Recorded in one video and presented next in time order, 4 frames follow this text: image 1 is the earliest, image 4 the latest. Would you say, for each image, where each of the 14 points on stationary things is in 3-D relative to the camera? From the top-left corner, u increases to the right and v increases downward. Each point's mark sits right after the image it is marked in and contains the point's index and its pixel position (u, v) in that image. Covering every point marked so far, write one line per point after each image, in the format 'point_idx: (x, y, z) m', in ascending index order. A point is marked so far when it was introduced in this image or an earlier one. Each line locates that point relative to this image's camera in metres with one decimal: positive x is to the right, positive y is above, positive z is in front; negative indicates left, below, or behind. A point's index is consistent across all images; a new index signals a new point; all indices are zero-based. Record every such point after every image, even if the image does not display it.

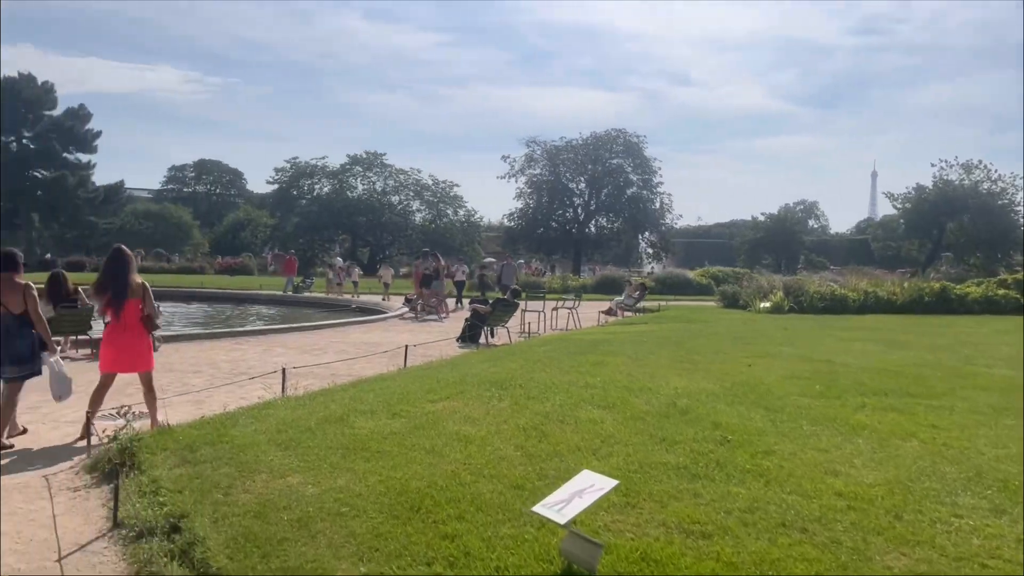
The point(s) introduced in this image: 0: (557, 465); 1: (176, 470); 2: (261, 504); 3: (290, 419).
0: (+0.3, -1.1, +5.5) m
1: (-2.3, -1.2, +5.7) m
2: (-1.4, -1.2, +4.9) m
3: (-1.9, -1.1, +7.3) m
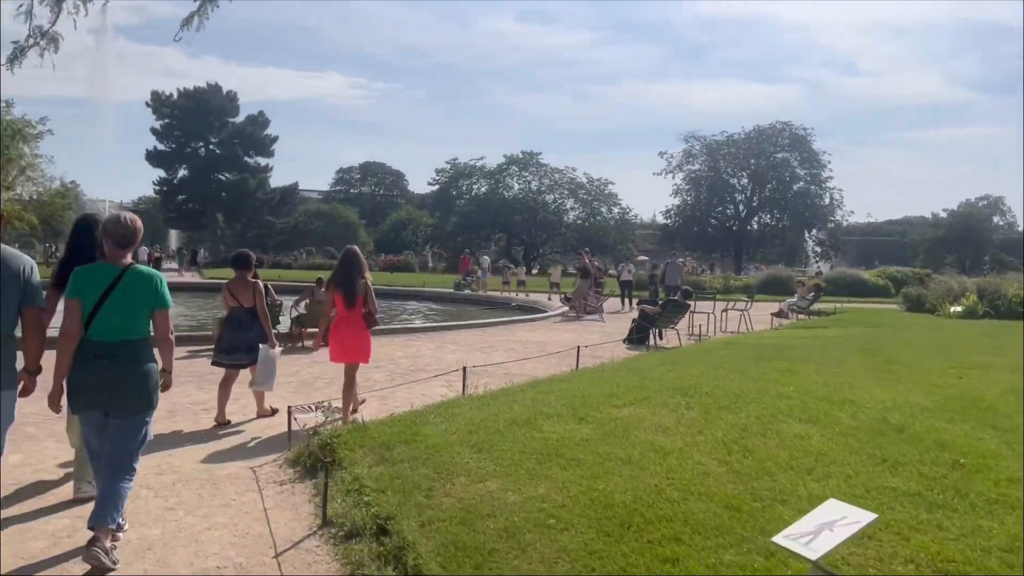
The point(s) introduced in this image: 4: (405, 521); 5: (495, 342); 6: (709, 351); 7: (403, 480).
0: (+1.5, -1.2, +5.1) m
1: (-0.9, -1.2, +5.8) m
2: (-0.3, -1.2, +4.8) m
3: (-0.3, -1.1, +7.2) m
4: (-0.6, -1.3, +4.6) m
5: (-0.3, -1.0, +15.1) m
6: (+2.9, -0.9, +12.5) m
7: (-0.7, -1.2, +5.4) m
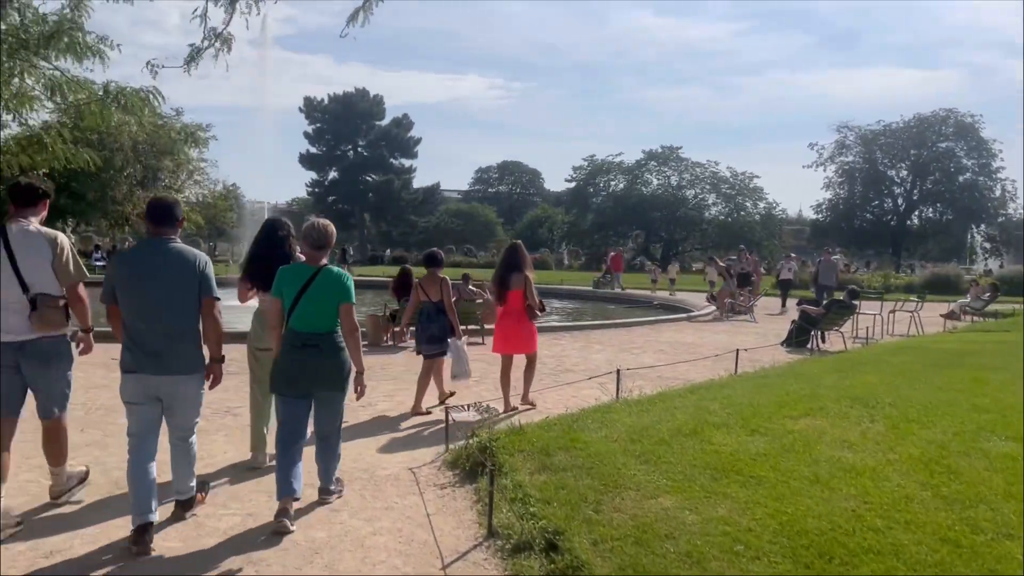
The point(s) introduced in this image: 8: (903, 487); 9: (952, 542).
0: (+2.5, -1.2, +4.5) m
1: (+0.2, -1.2, +5.5) m
2: (+0.7, -1.3, +4.5) m
3: (+1.0, -1.1, +6.9) m
4: (+0.3, -1.3, +4.4) m
5: (+2.3, -0.9, +14.7) m
6: (+5.0, -0.9, +11.5) m
7: (+0.3, -1.2, +5.2) m
8: (+2.3, -1.2, +5.0) m
9: (+2.1, -1.2, +4.1) m
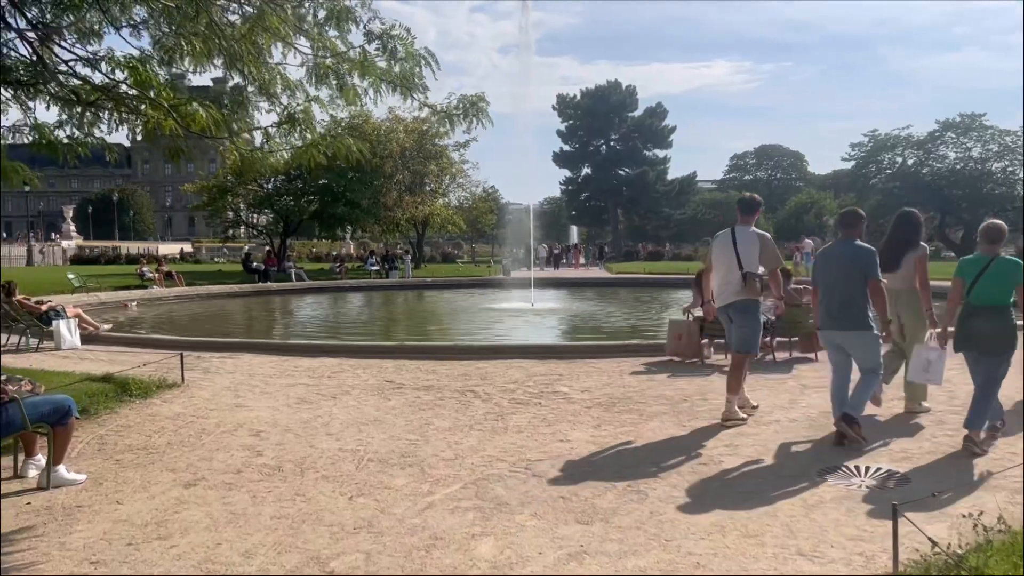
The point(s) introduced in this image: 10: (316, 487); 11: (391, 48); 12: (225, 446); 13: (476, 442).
0: (+4.1, -1.2, +1.0) m
1: (+2.2, -1.3, +2.7) m
2: (+2.3, -1.3, +1.5) m
3: (+3.3, -1.2, +3.7) m
4: (+2.0, -1.4, +1.5) m
5: (+6.8, -0.9, +10.8) m
6: (+8.5, -0.8, +7.0) m
7: (+2.2, -1.3, +2.3) m
8: (+4.0, -1.2, +1.6) m
9: (+3.6, -1.3, +0.7) m
10: (-1.3, -1.4, +5.8) m
11: (-1.1, +2.1, +8.1) m
12: (-2.4, -1.3, +7.1) m
13: (-0.3, -1.3, +6.9) m
